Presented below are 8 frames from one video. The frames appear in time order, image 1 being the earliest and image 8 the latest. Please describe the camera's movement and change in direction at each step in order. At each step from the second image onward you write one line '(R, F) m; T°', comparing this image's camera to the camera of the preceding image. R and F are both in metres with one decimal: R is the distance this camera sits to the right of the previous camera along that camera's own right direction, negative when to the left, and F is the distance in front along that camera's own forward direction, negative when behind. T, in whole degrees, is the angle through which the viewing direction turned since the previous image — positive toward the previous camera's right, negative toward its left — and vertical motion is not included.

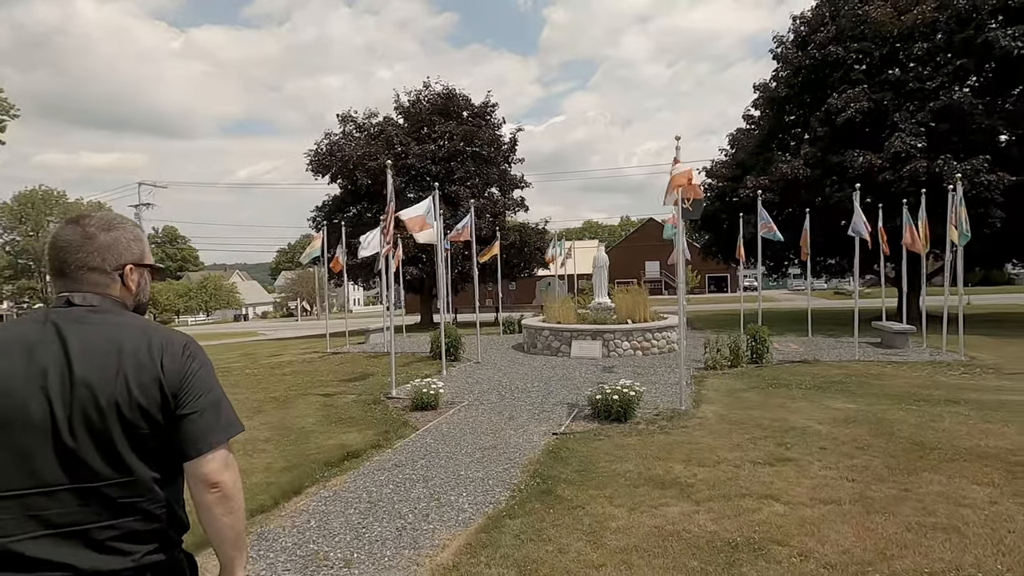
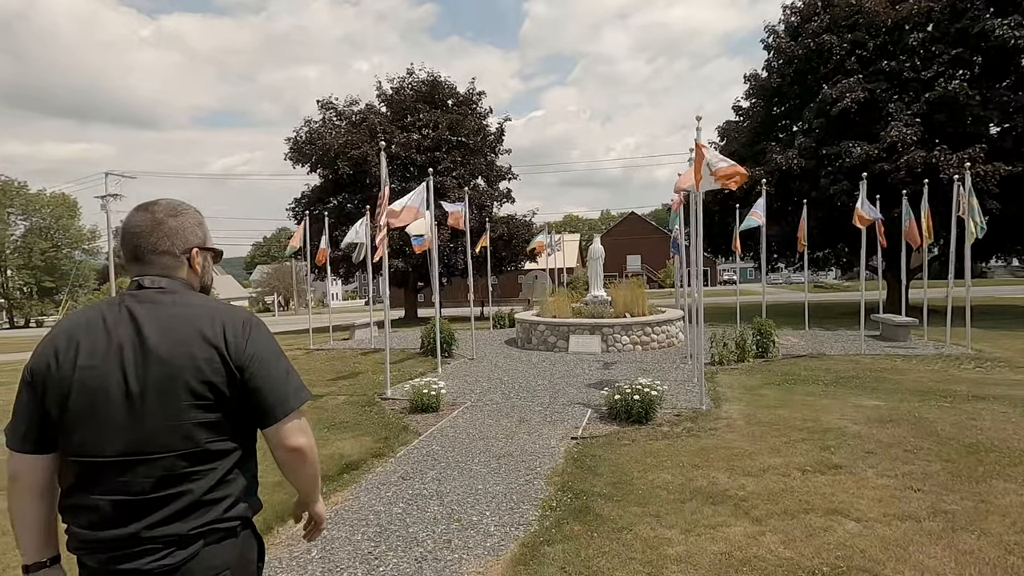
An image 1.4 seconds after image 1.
(-0.4, +0.7) m; +2°
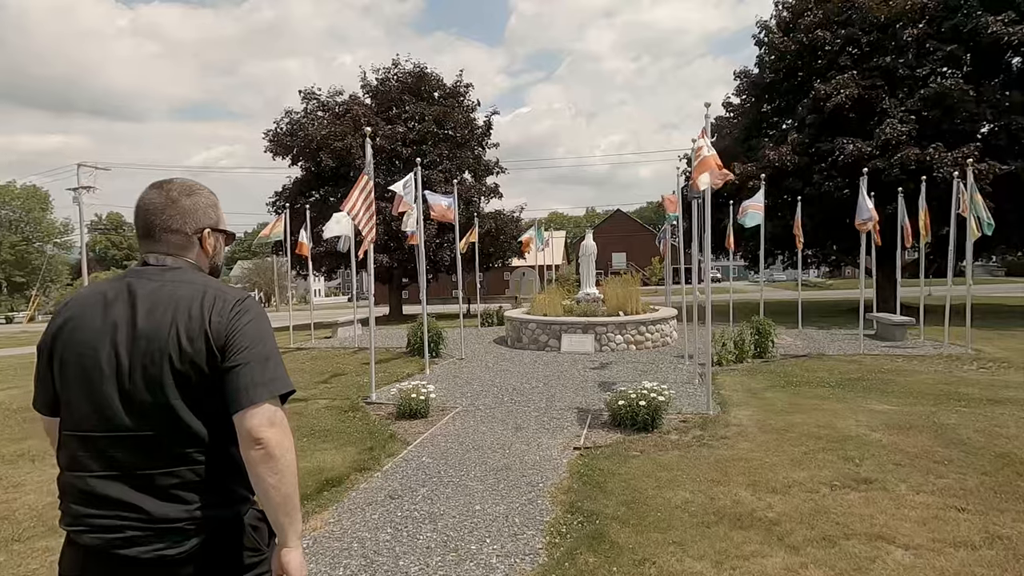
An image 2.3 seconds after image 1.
(-0.1, +0.6) m; +1°
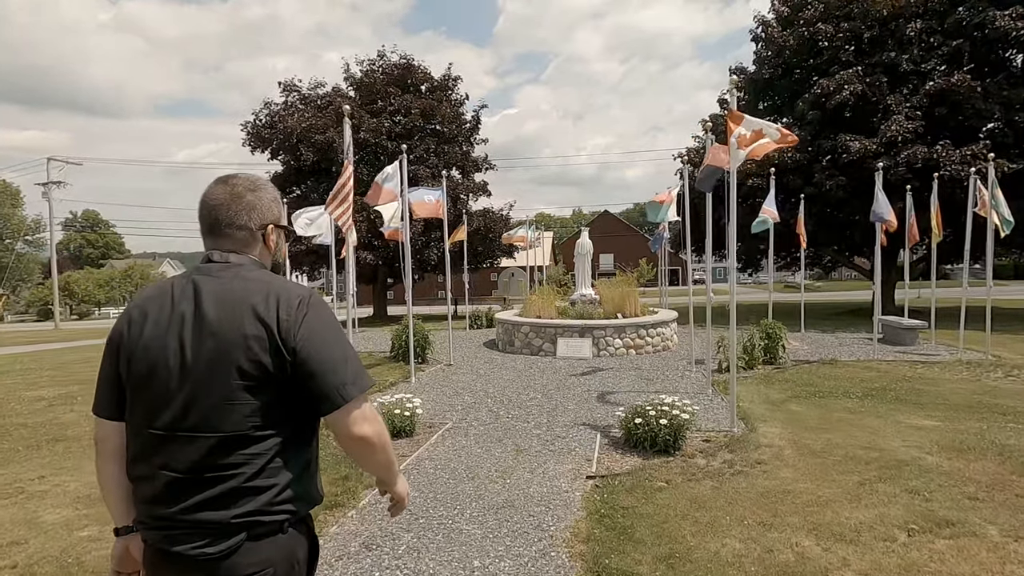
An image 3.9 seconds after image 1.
(-0.1, +1.0) m; +1°
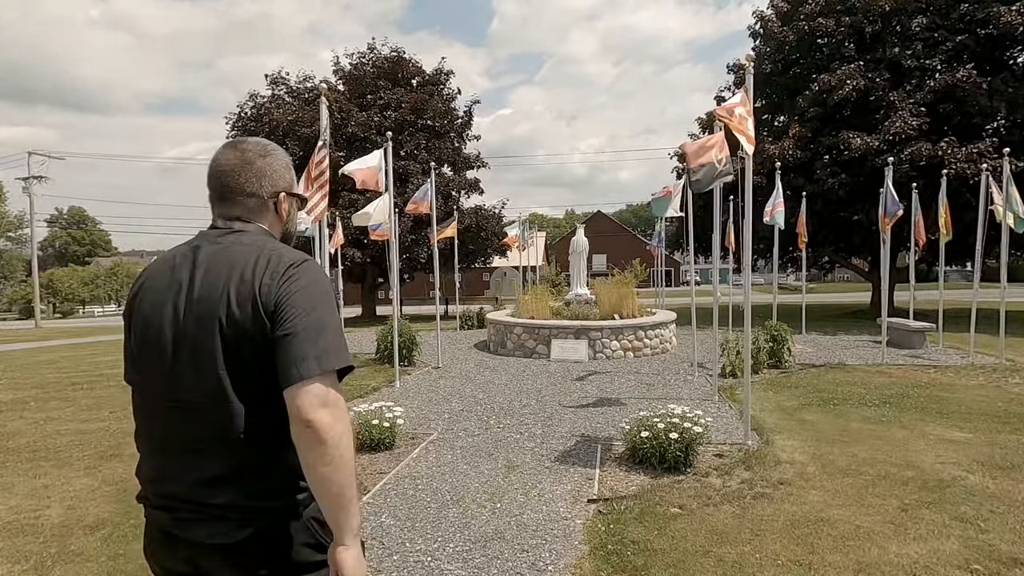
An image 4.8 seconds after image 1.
(0.0, +0.7) m; +1°
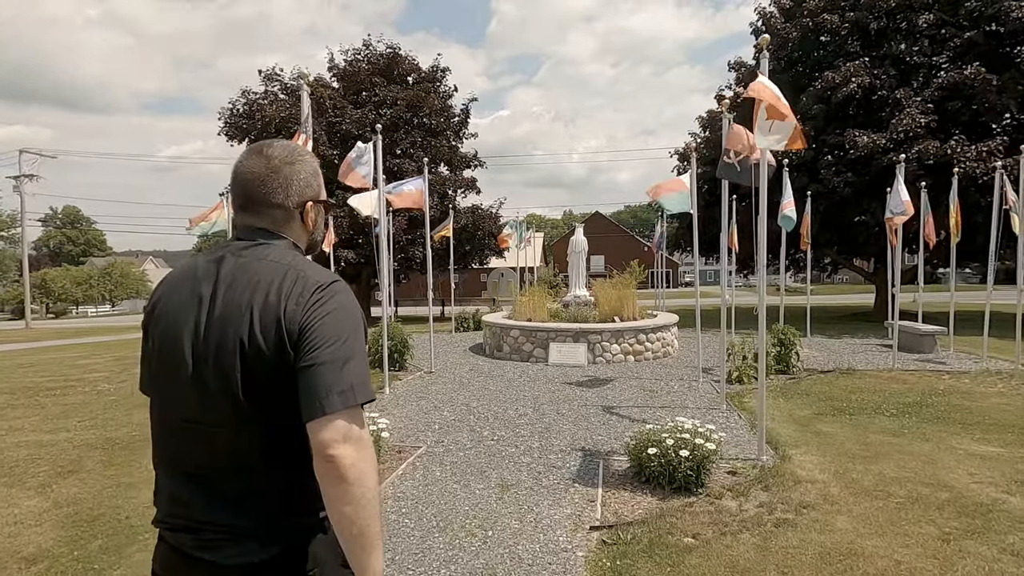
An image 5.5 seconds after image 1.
(0.0, +0.5) m; 0°
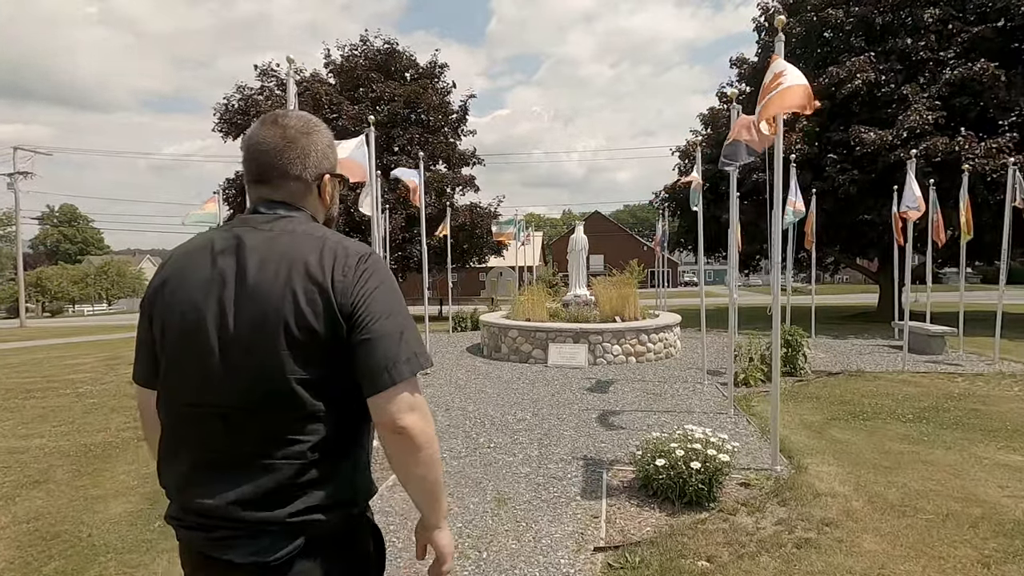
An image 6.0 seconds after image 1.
(0.0, +0.4) m; 0°
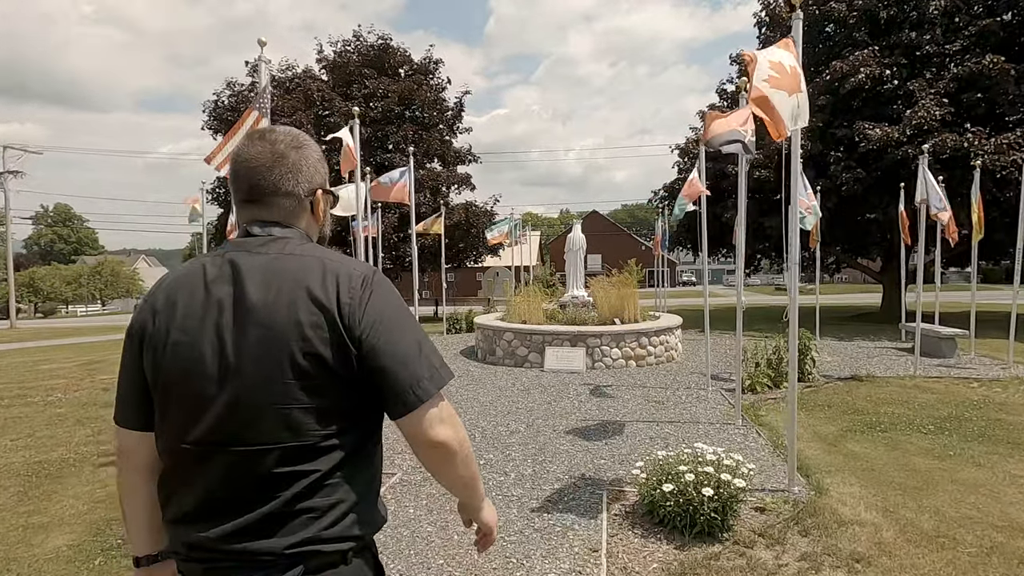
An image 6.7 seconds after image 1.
(+0.1, +0.5) m; 0°
